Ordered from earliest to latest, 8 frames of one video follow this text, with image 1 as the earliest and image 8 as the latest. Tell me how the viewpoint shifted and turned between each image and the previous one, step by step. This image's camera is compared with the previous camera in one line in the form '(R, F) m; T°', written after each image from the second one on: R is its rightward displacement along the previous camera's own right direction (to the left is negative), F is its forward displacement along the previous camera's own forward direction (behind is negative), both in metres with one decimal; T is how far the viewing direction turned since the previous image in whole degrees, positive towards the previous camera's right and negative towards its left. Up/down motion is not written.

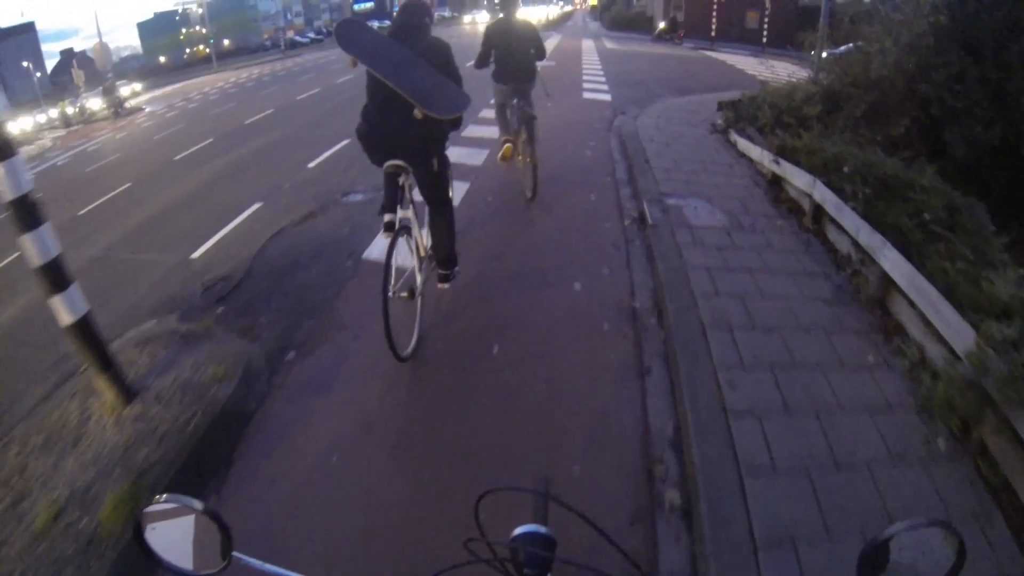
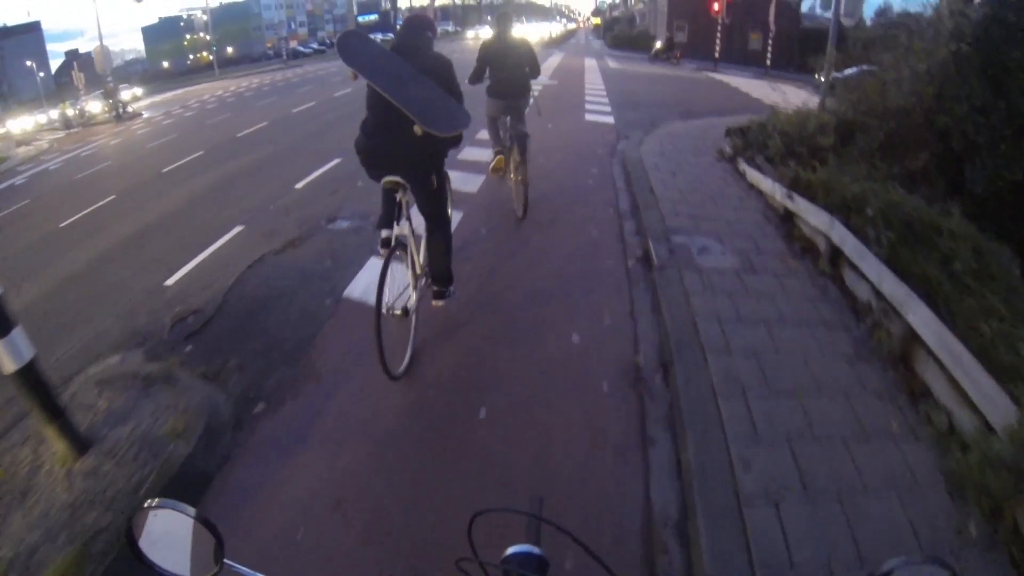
(0.0, +0.4) m; 0°
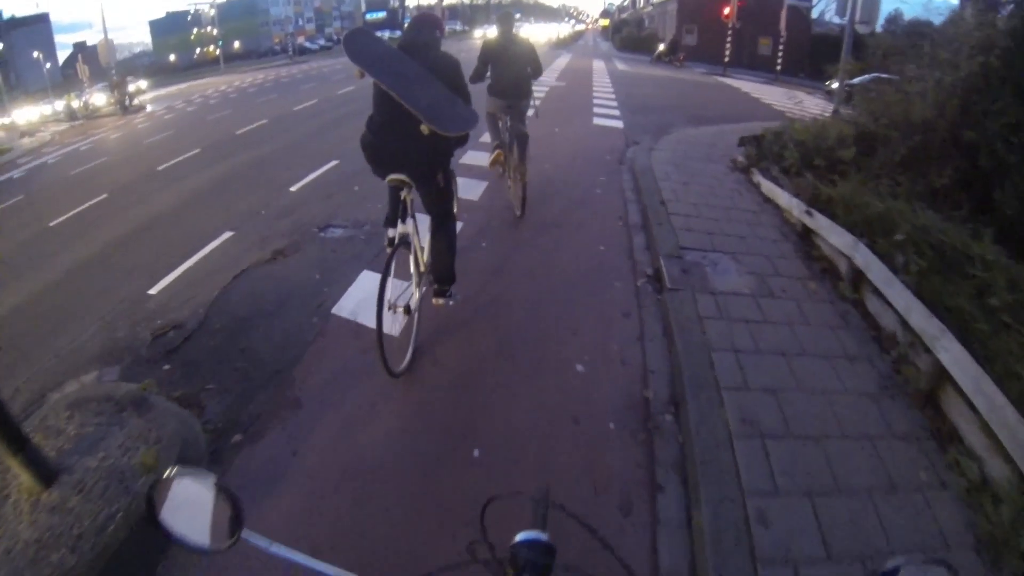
(0.0, +0.4) m; 0°
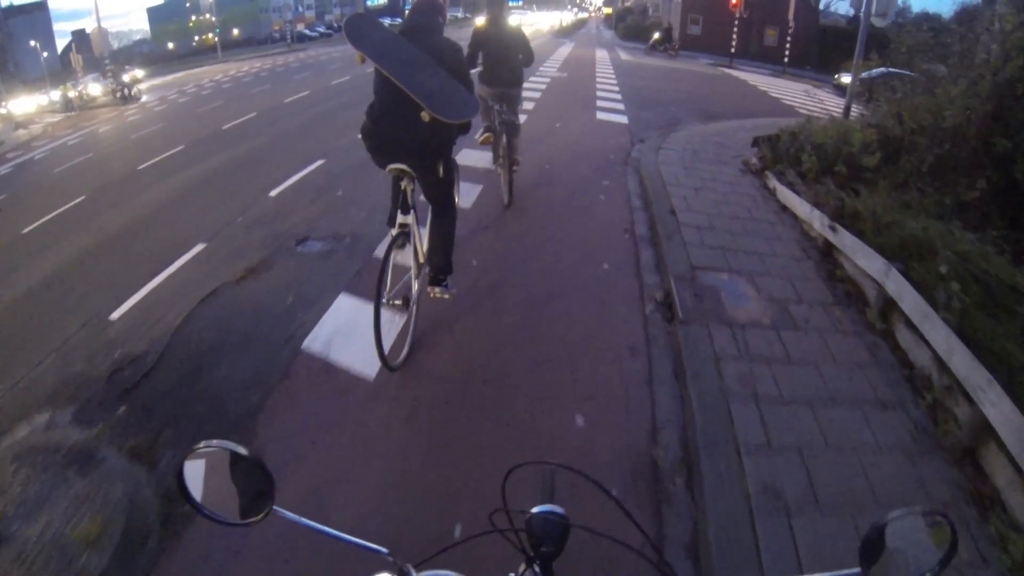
(+0.1, +0.5) m; 0°
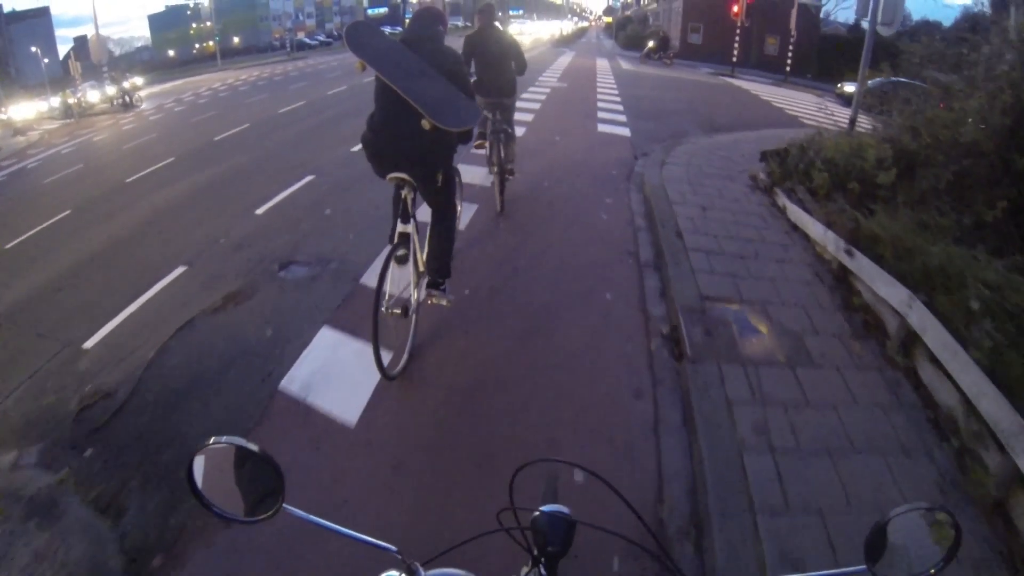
(0.0, +0.3) m; 0°
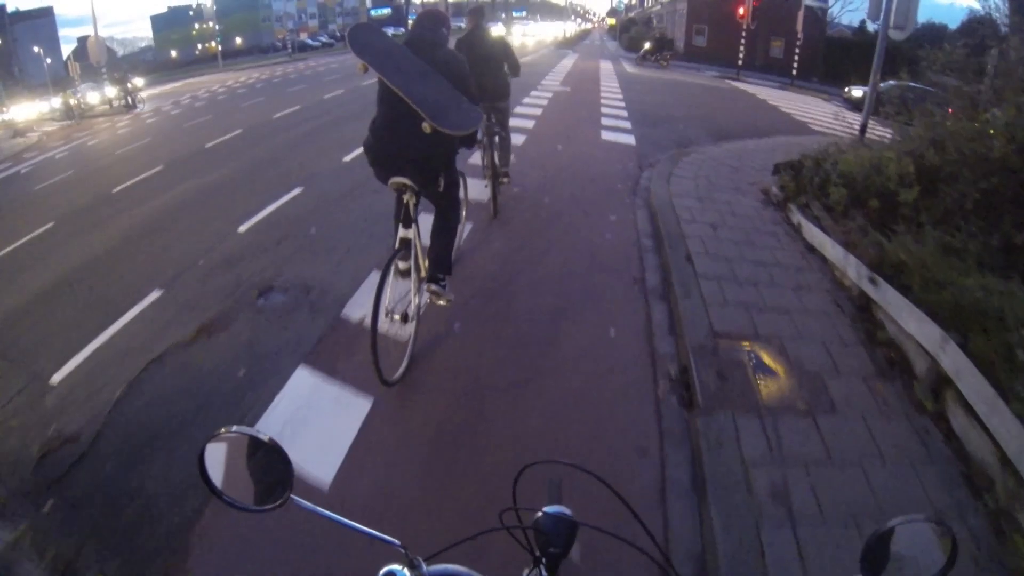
(0.0, +0.4) m; 0°
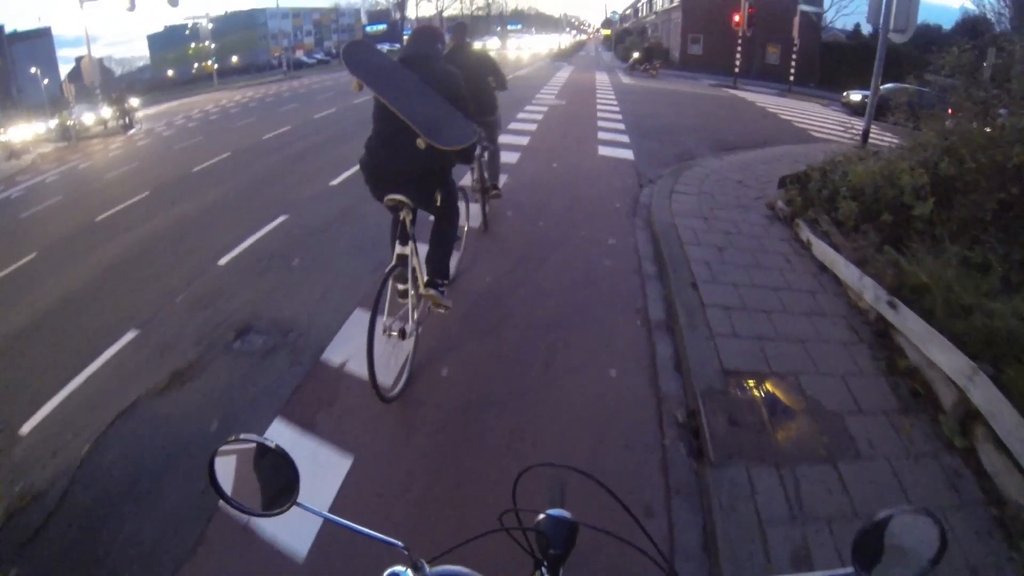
(+0.1, +0.3) m; 0°
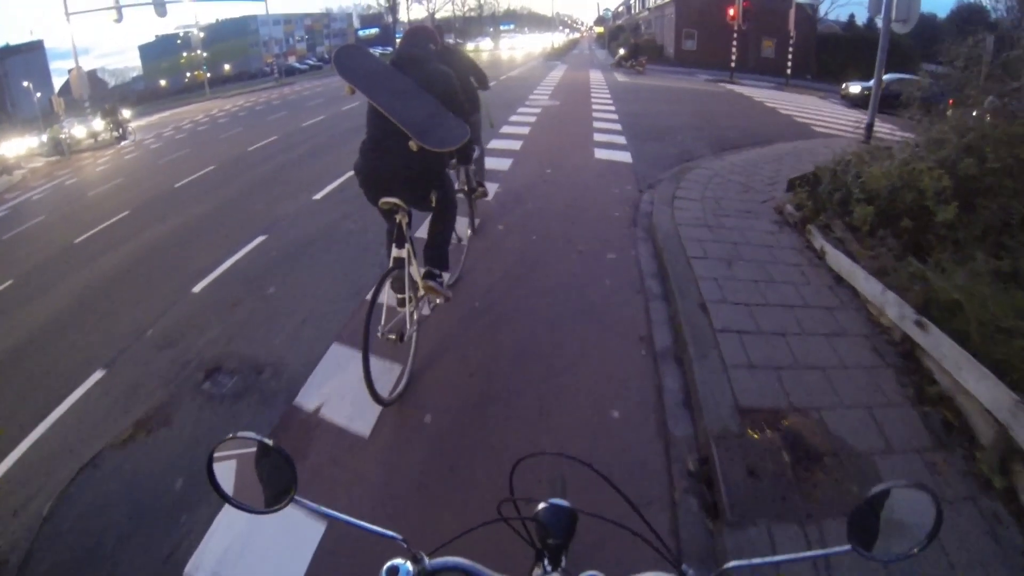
(+0.1, +0.4) m; 0°
